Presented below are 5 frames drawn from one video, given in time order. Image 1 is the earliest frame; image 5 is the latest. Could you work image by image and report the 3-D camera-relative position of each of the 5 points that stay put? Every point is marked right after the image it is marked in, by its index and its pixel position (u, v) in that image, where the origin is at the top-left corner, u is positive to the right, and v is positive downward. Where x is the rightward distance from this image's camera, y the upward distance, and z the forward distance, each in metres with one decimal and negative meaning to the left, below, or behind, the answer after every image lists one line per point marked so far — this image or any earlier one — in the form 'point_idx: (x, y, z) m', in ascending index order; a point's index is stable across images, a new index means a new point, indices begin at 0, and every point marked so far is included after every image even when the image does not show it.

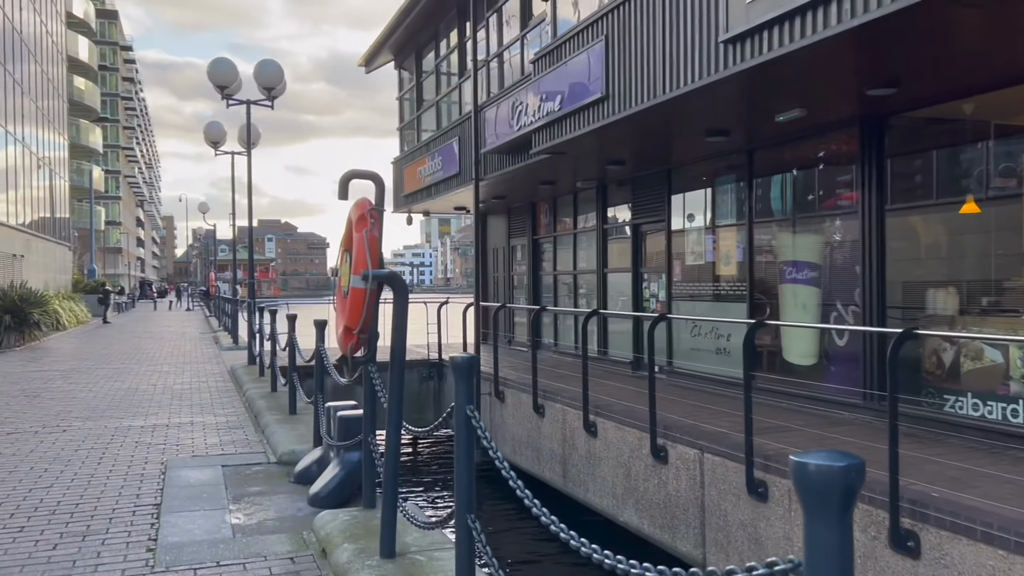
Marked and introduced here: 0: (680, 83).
0: (+1.6, +1.9, +8.0) m
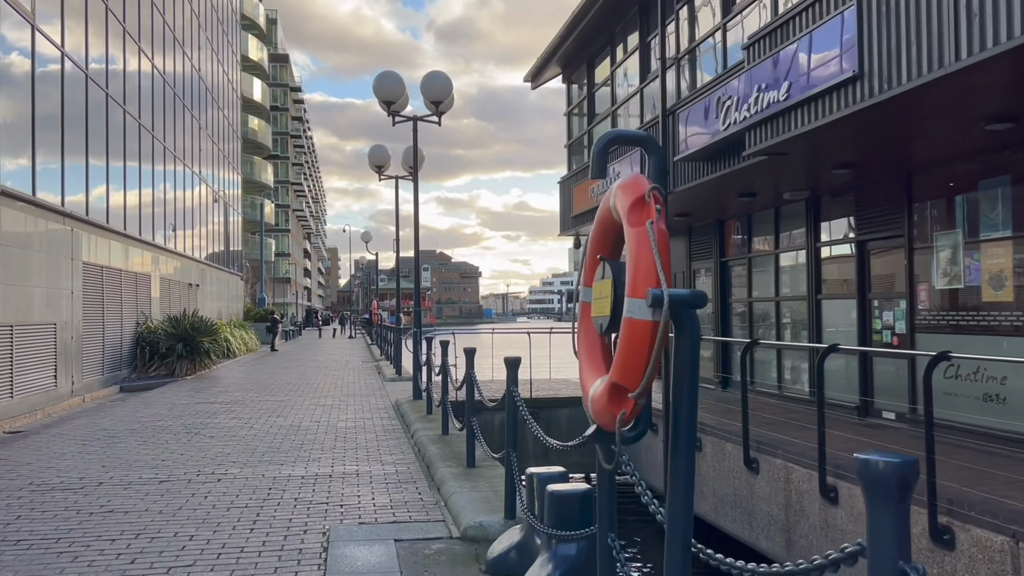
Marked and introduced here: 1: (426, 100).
0: (+3.3, +1.7, +6.1) m
1: (-1.3, +2.8, +12.8) m
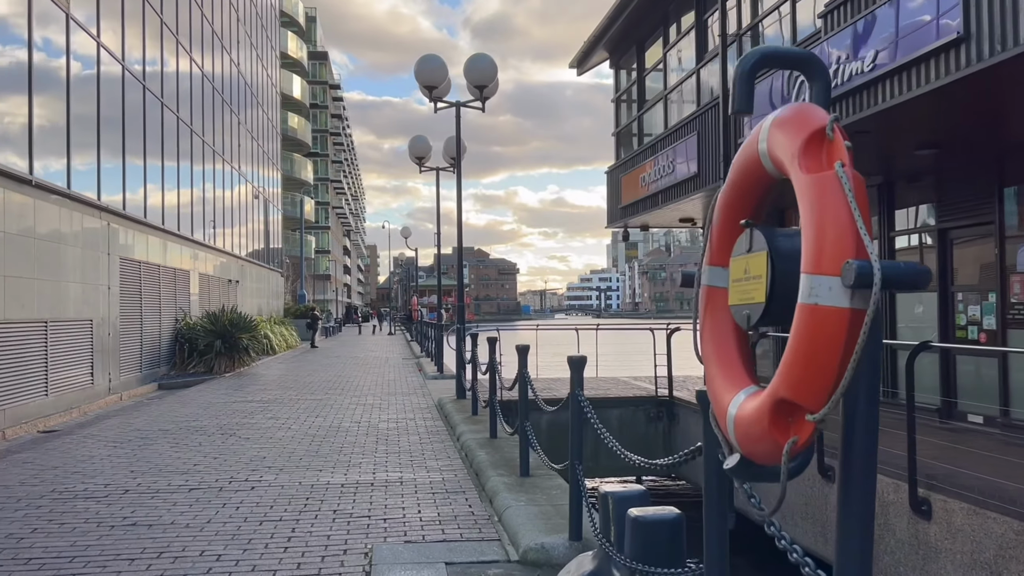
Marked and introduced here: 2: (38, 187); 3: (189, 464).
0: (+3.7, +1.8, +5.3) m
1: (-0.6, +2.9, +12.1) m
2: (-7.4, +1.6, +13.2) m
3: (-3.0, -1.6, +7.8) m
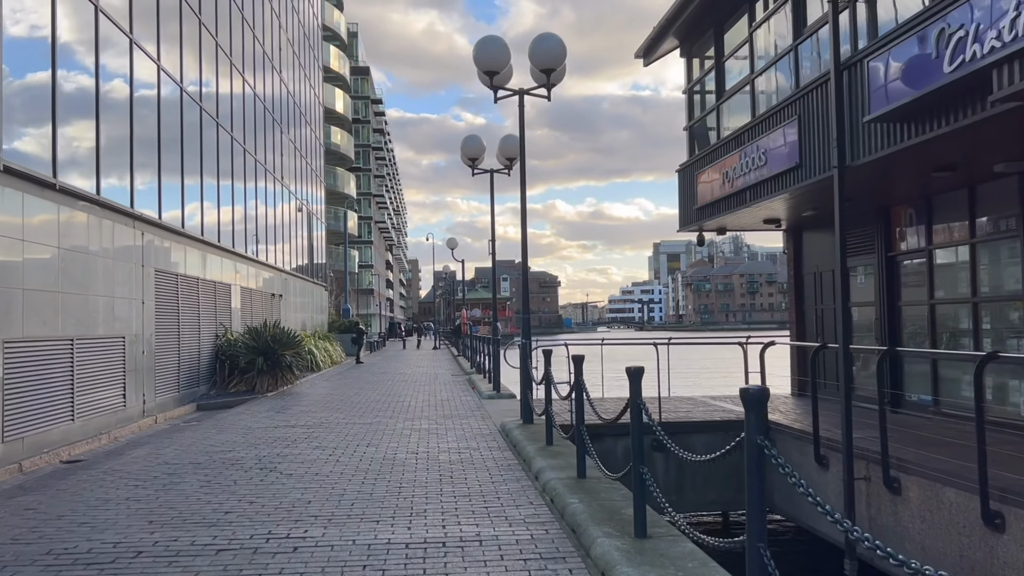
0: (+4.3, +1.8, +3.7) m
1: (+0.3, +2.8, +10.8) m
2: (-6.4, +1.4, +12.1) m
3: (-2.2, -1.7, +6.5) m
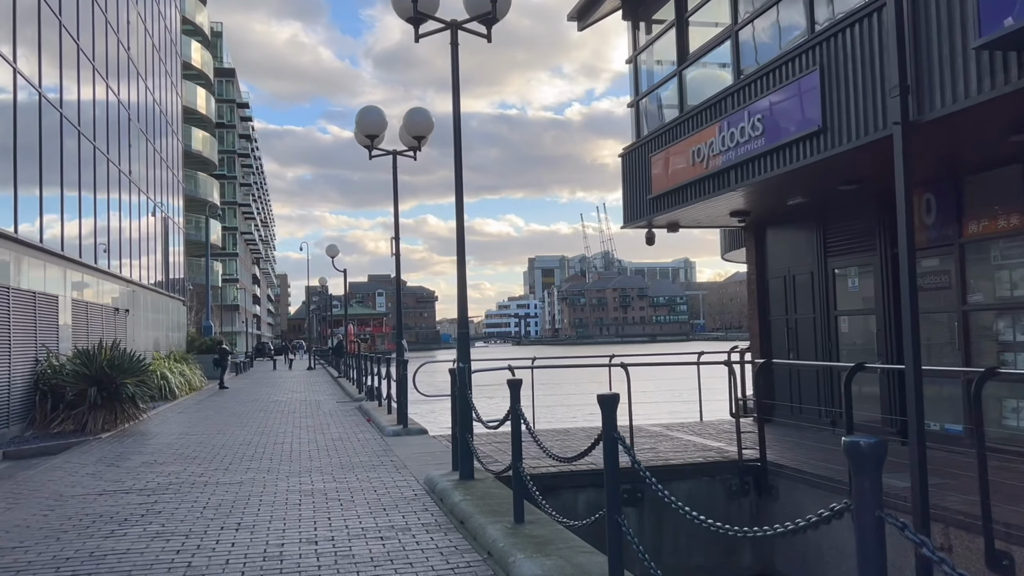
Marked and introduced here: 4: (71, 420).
0: (+4.7, +1.9, +1.5) m
1: (-0.3, +2.8, +7.9) m
2: (-7.1, +1.3, +8.1) m
3: (-2.2, -1.7, +3.1) m
4: (-7.7, -2.3, +14.8) m
